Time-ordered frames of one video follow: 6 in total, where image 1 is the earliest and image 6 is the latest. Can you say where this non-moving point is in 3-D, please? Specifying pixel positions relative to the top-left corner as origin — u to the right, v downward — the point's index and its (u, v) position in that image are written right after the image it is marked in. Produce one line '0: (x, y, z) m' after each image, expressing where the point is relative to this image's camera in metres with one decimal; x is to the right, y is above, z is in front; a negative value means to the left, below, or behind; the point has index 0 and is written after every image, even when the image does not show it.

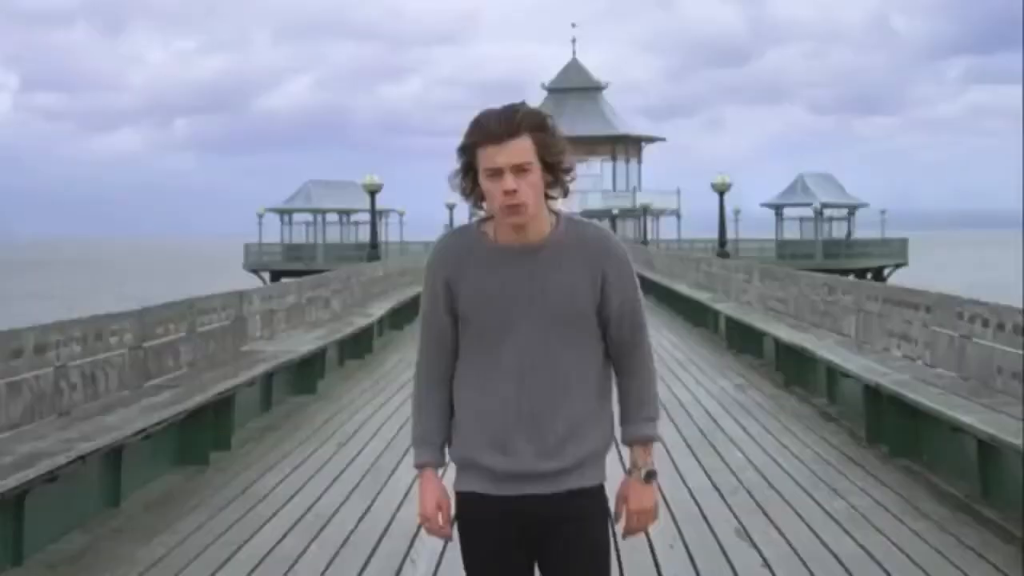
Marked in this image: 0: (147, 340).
0: (-1.9, -0.3, +7.3) m
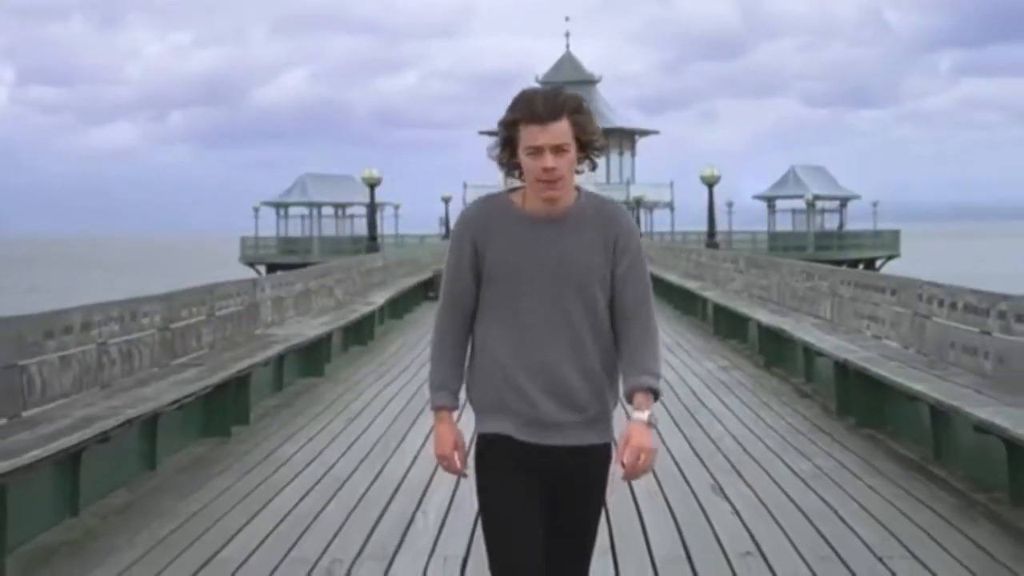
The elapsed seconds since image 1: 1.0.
0: (-1.9, -0.2, +7.9) m
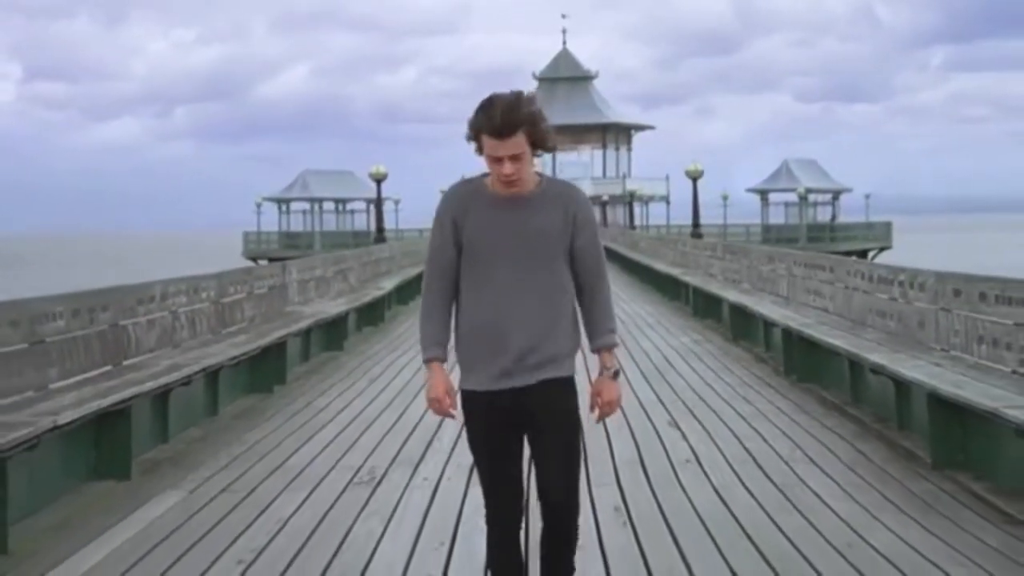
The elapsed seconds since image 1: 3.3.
0: (-1.9, -0.1, +9.4) m
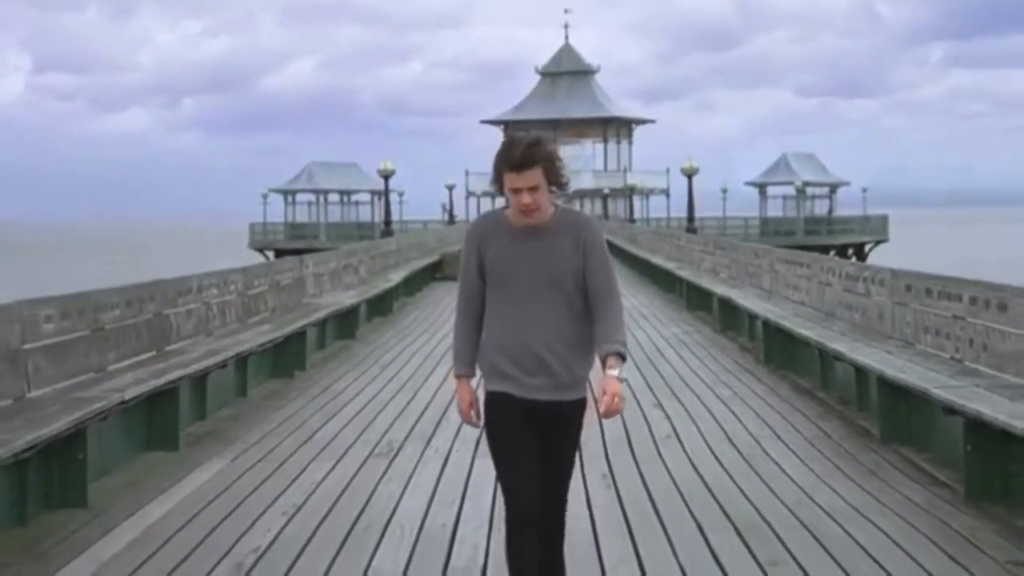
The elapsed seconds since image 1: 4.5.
0: (-1.9, 0.0, +10.2) m
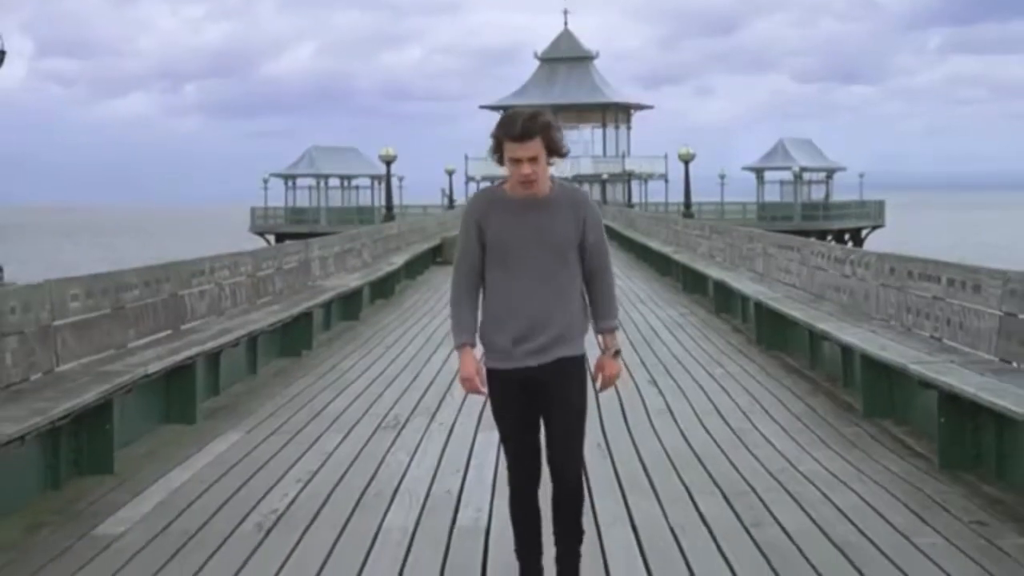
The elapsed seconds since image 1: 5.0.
0: (-1.9, +0.1, +10.6) m
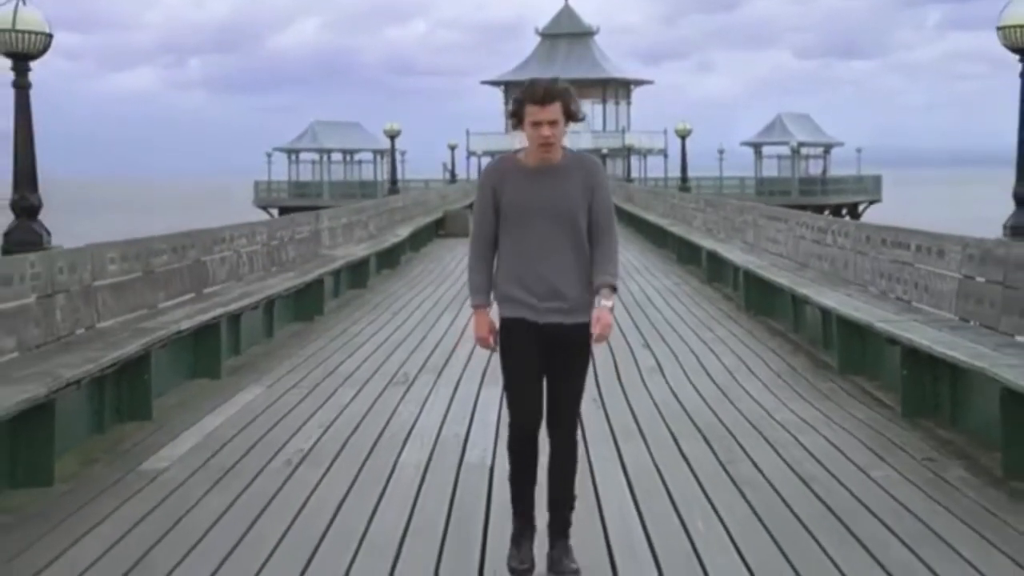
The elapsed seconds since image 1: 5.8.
0: (-1.9, +0.4, +11.1) m
